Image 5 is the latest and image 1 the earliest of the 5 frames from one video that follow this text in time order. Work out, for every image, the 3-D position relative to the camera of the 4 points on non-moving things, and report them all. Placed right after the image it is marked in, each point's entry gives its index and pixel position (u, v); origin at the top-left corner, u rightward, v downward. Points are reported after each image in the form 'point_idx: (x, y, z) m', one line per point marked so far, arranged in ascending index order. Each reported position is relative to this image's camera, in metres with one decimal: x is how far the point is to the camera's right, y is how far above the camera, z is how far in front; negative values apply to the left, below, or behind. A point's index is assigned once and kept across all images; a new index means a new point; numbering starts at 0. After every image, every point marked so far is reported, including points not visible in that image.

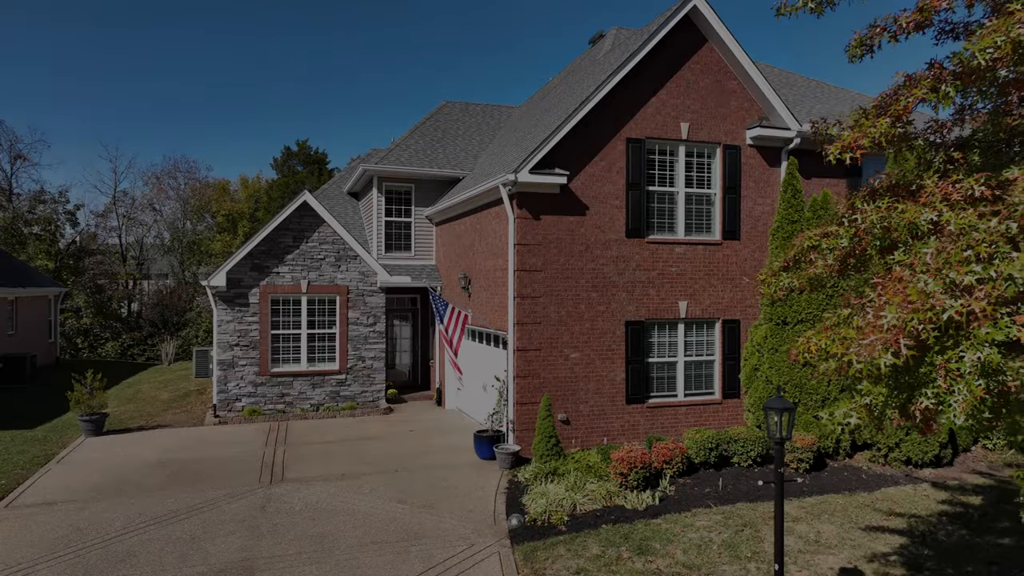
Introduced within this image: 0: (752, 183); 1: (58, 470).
0: (+5.1, +2.2, +13.5) m
1: (-8.0, -3.2, +11.2) m
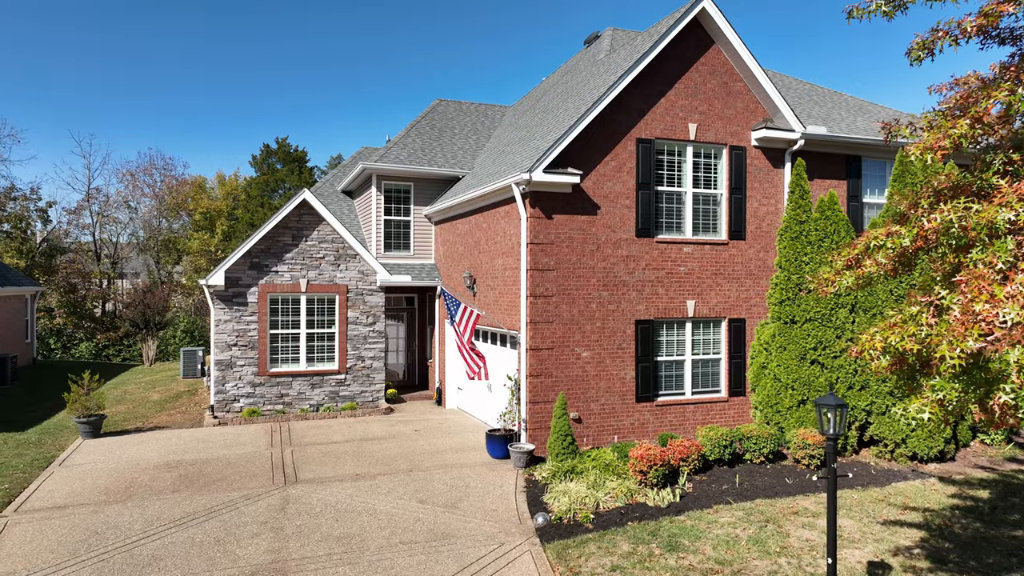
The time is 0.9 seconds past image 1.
0: (+5.3, +2.2, +13.7) m
1: (-7.7, -3.2, +11.0) m
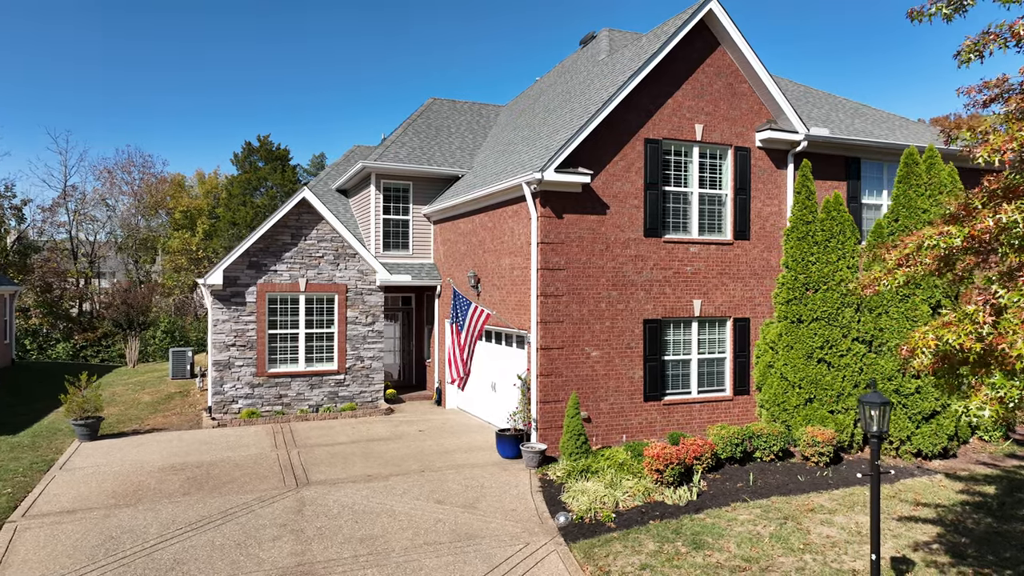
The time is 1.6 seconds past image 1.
0: (+5.4, +2.2, +13.8) m
1: (-7.5, -3.1, +10.7) m
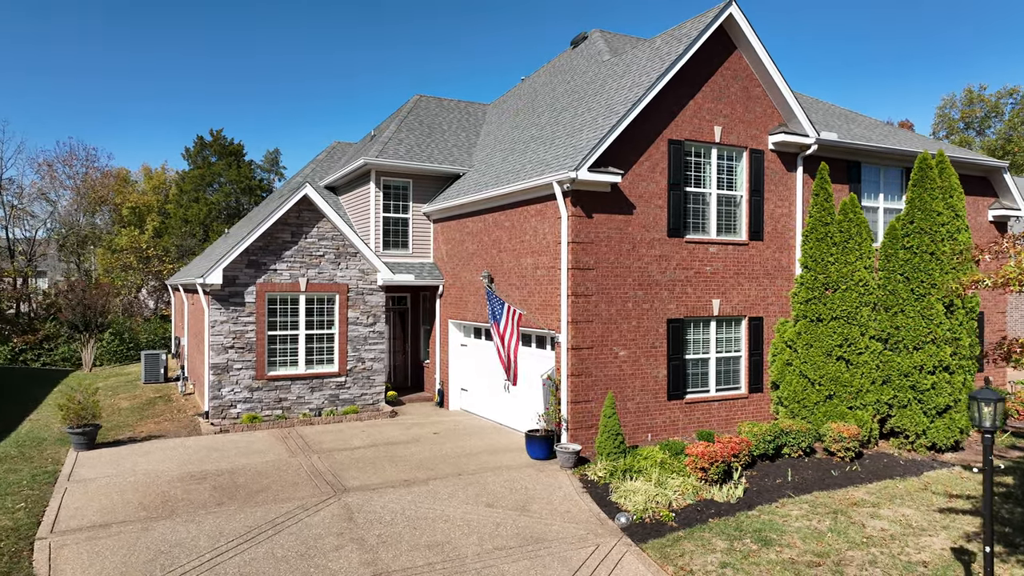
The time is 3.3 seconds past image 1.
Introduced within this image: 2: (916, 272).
0: (+5.8, +2.2, +14.2) m
1: (-6.8, -3.1, +10.0) m
2: (+7.8, +0.3, +12.3) m
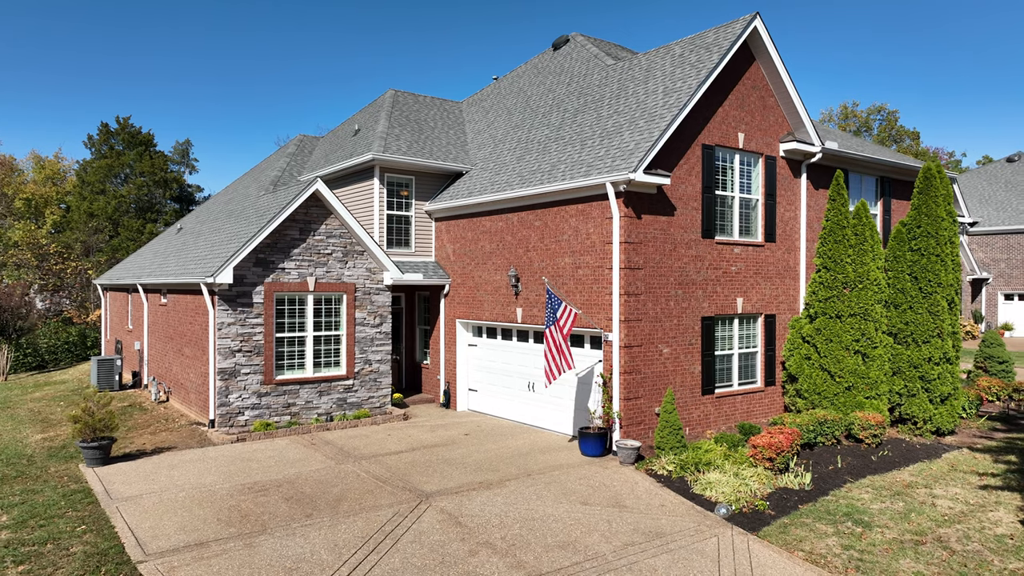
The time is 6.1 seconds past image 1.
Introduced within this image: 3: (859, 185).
0: (+6.4, +2.3, +15.0) m
1: (-5.5, -3.1, +9.1) m
2: (+8.7, +0.3, +13.5) m
3: (+9.5, +2.8, +17.4) m
